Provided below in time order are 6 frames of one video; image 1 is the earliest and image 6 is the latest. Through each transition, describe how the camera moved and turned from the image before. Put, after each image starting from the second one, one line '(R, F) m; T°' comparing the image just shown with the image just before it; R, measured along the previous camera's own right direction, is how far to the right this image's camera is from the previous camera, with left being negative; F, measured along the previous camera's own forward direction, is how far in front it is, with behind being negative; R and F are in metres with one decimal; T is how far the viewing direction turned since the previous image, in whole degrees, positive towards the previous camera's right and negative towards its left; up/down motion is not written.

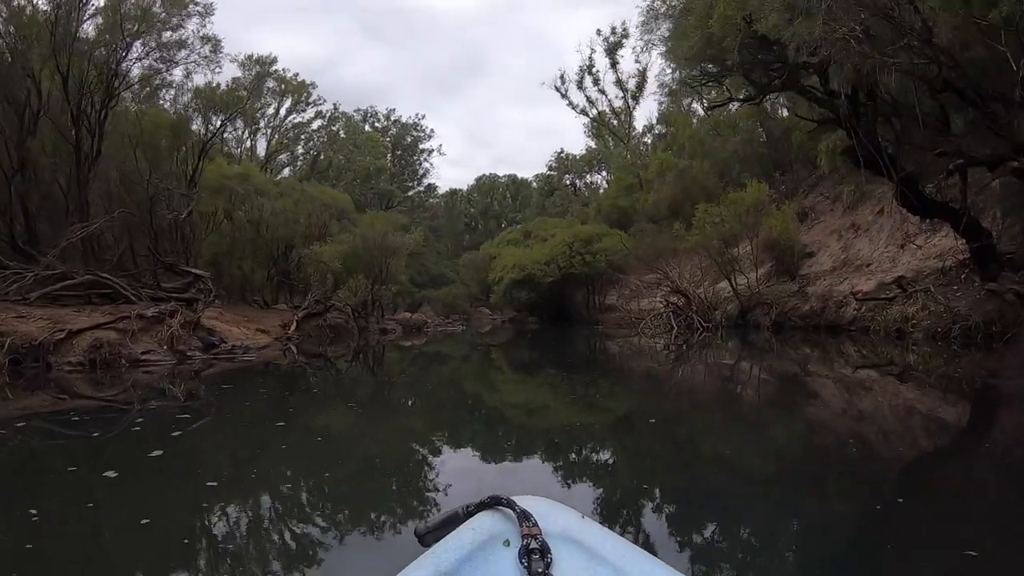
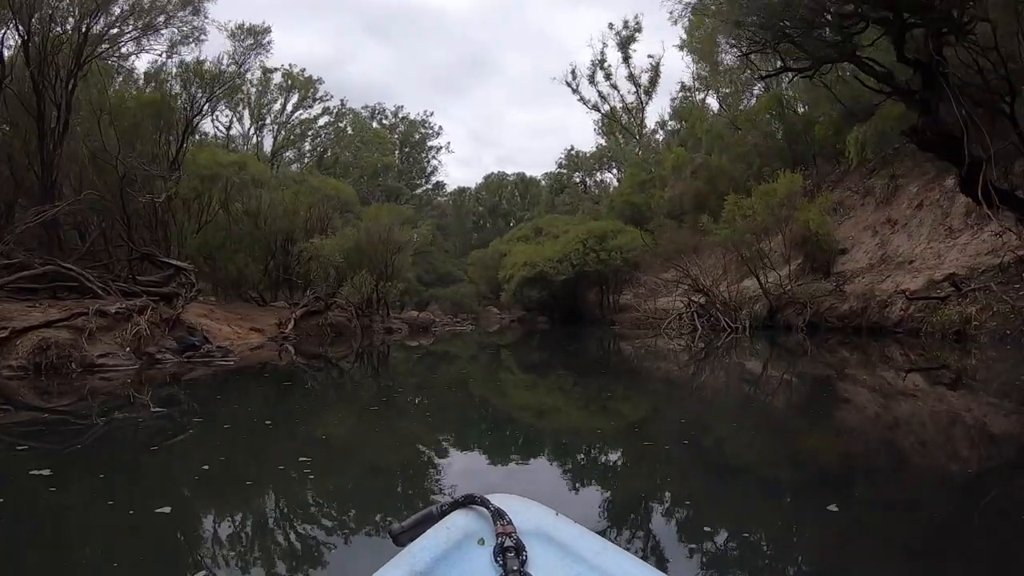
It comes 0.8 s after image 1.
(-0.1, +0.5) m; -1°
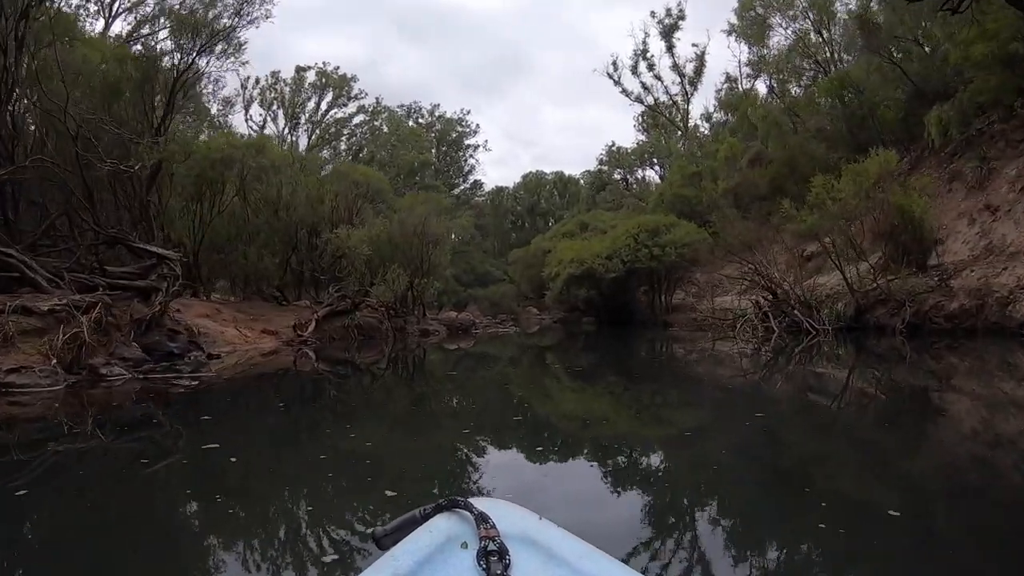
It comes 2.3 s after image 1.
(-0.1, +0.8) m; -3°
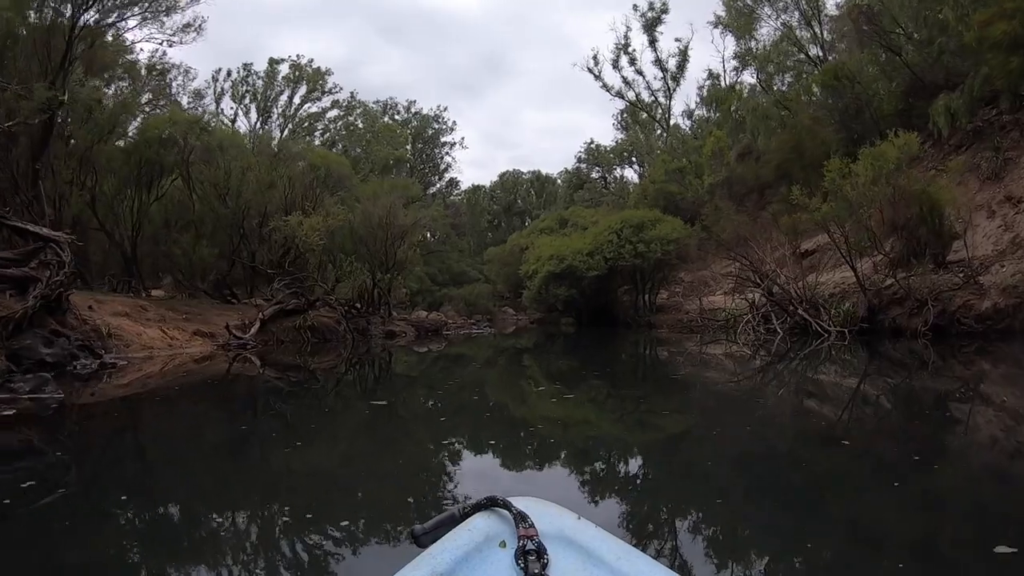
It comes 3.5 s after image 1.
(0.0, +0.7) m; +2°
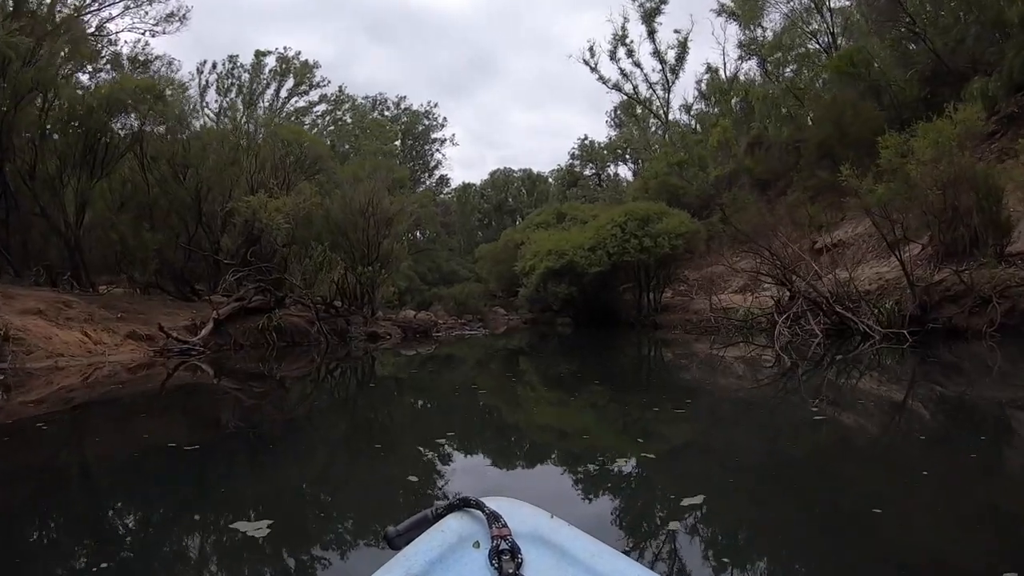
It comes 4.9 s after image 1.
(-0.1, +0.8) m; +1°
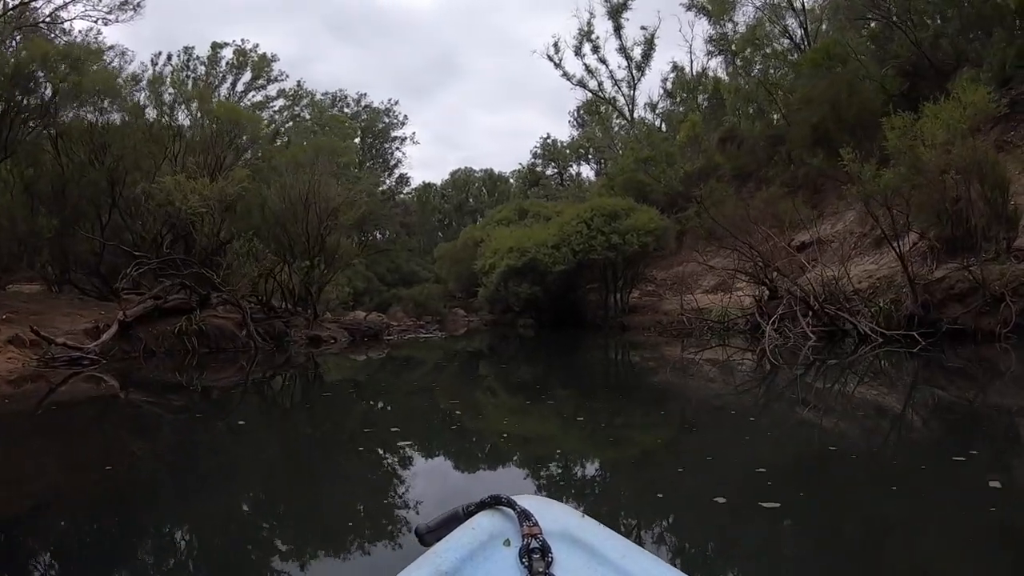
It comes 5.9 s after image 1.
(0.0, +0.6) m; +3°
